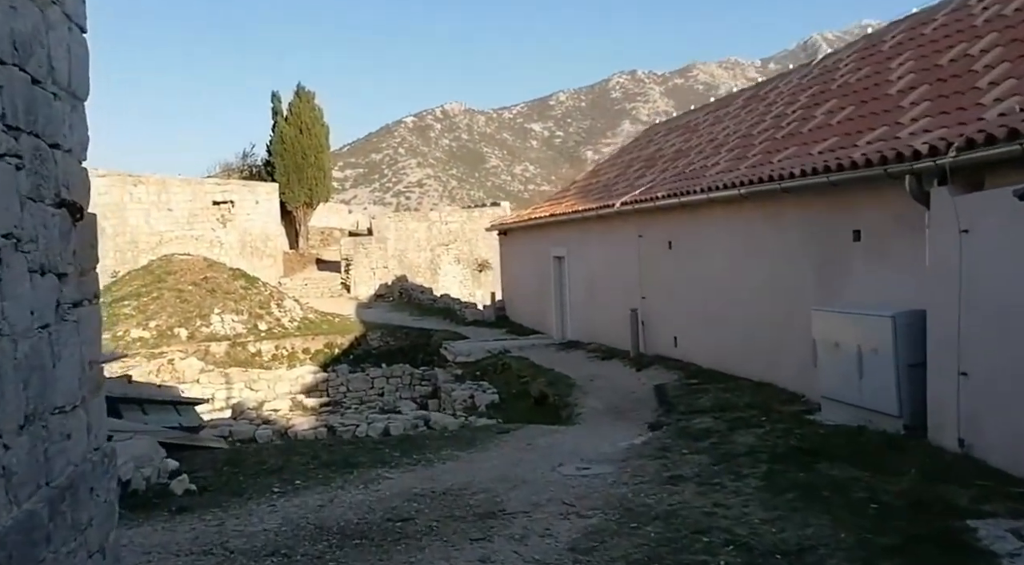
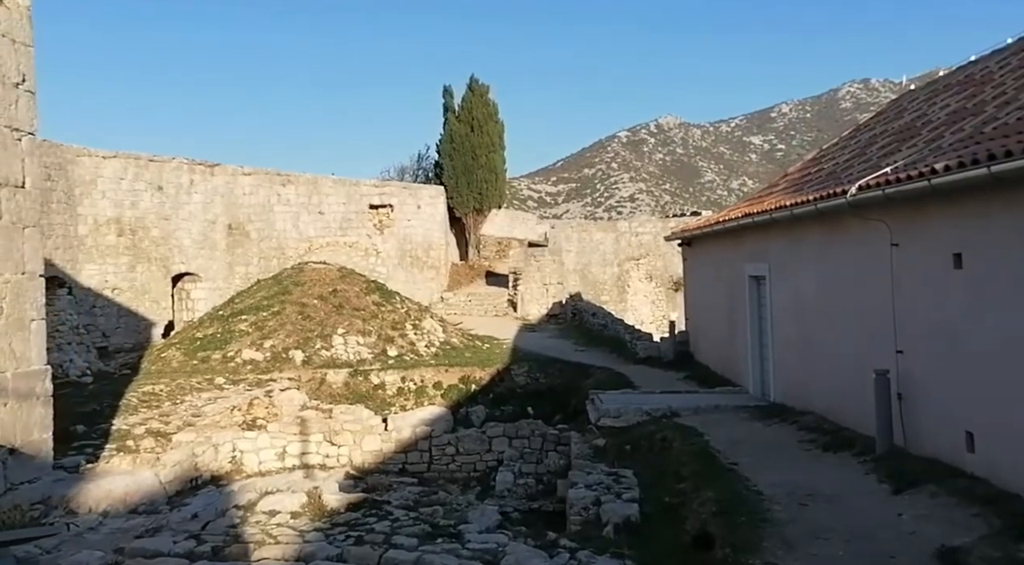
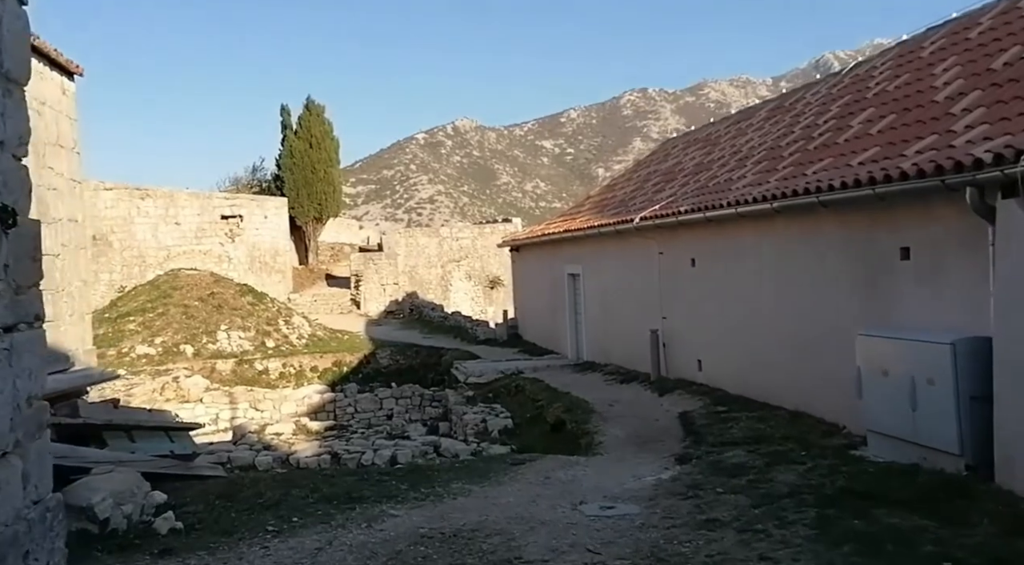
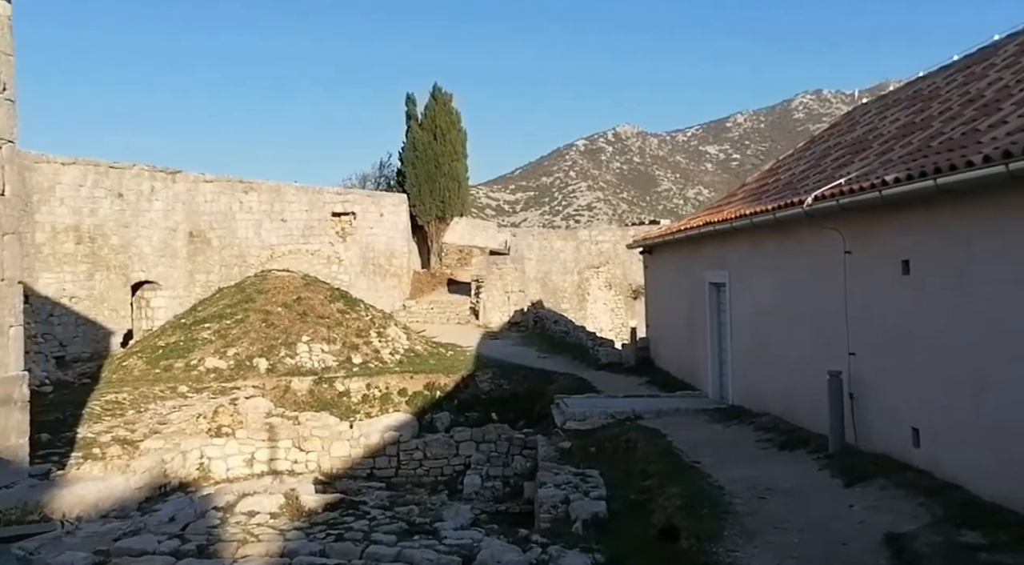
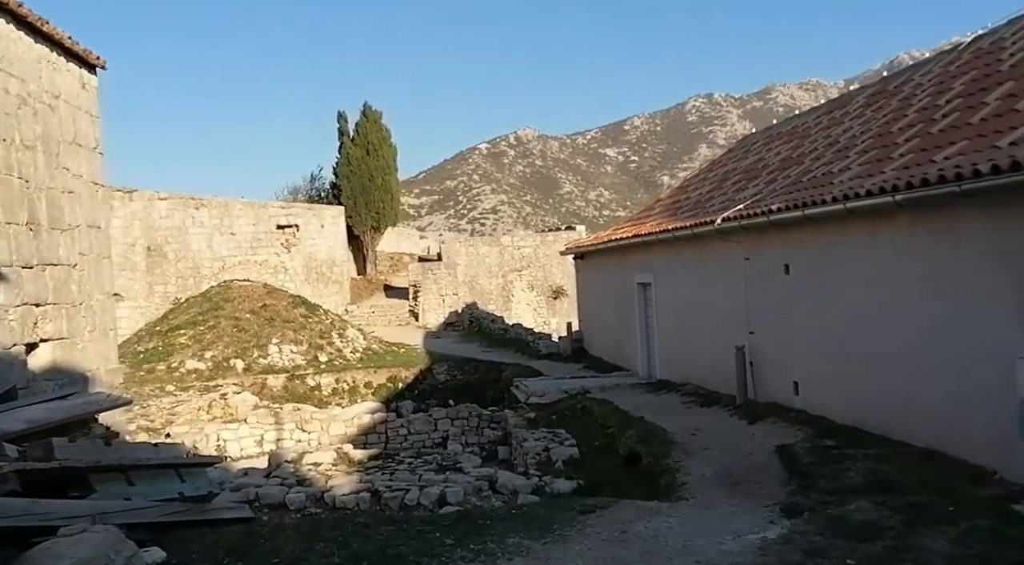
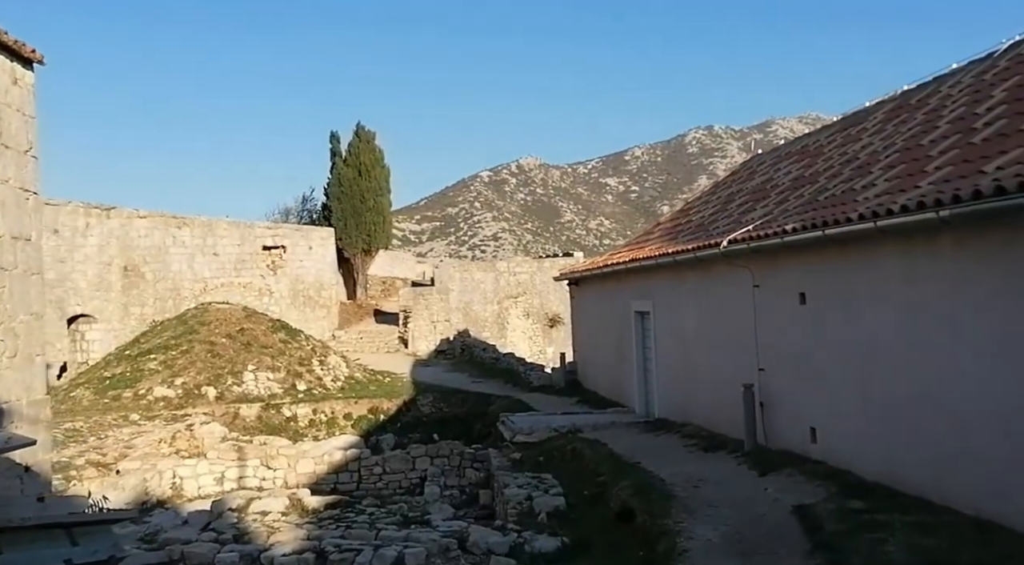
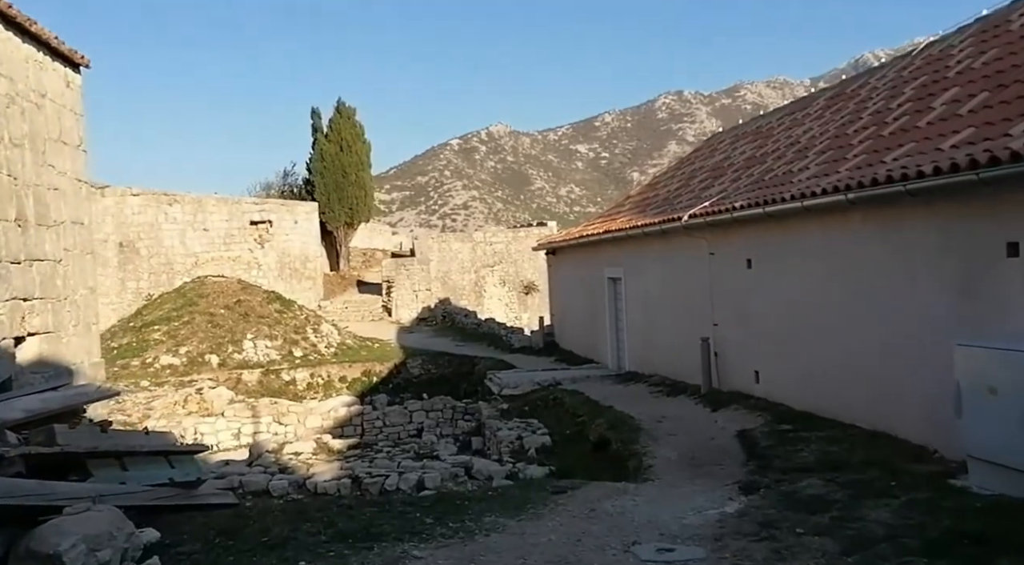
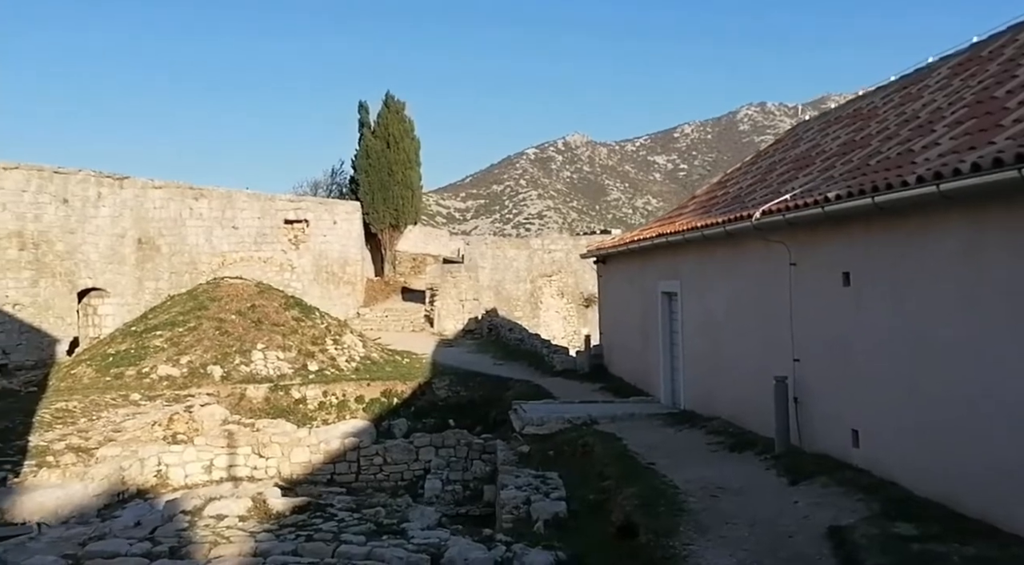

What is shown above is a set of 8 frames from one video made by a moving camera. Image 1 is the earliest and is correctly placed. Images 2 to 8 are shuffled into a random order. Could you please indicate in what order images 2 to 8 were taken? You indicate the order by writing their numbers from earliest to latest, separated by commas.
3, 7, 5, 6, 8, 4, 2
